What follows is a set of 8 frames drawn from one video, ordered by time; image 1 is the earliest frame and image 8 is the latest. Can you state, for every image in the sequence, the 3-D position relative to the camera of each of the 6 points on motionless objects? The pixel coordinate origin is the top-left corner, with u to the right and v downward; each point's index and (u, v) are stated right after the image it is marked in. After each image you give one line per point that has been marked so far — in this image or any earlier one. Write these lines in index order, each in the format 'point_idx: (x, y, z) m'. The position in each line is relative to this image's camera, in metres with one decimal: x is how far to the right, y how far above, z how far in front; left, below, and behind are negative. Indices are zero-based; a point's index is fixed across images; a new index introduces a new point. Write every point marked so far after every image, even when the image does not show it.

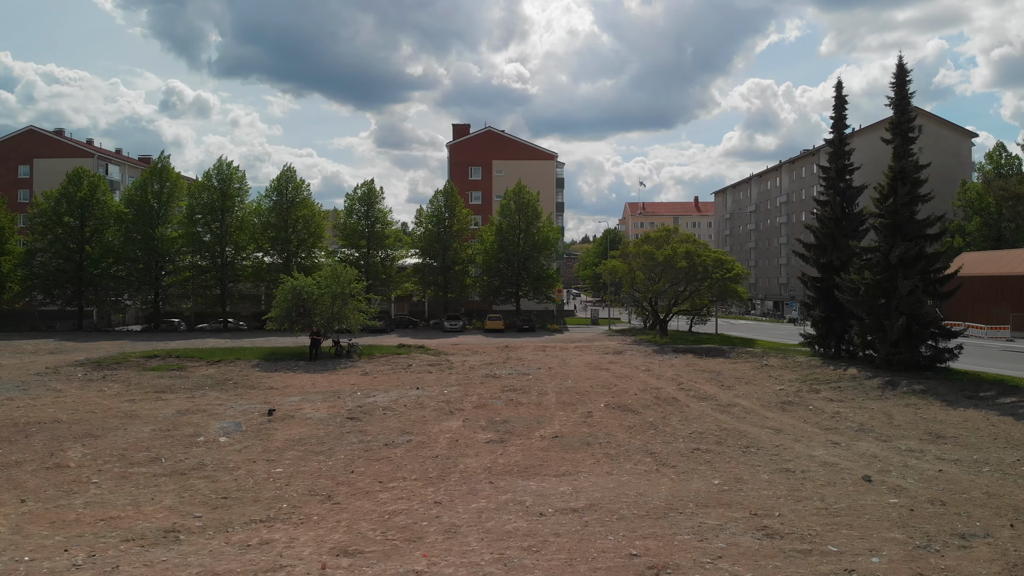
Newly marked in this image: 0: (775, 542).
0: (+2.4, -2.3, +7.9) m
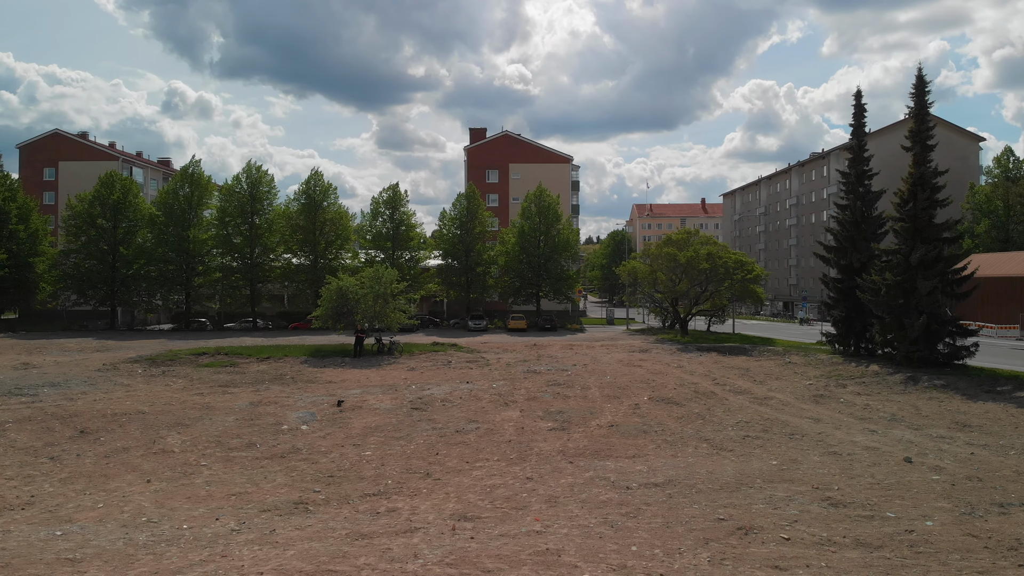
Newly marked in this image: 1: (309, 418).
0: (+3.4, -2.3, +9.0) m
1: (-3.5, -2.2, +14.9) m
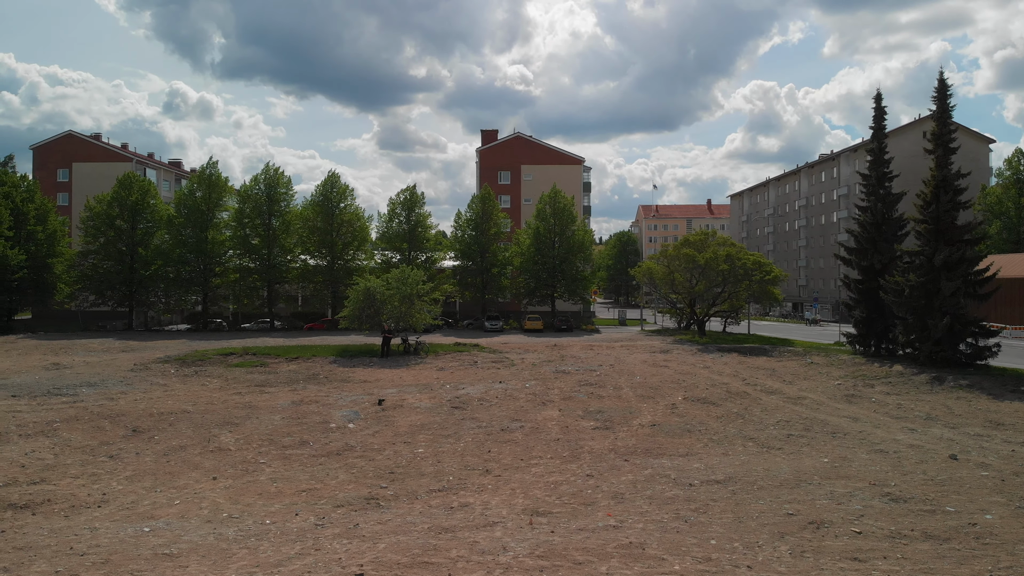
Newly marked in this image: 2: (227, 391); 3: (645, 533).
0: (+4.1, -2.3, +9.2) m
1: (-2.8, -2.2, +15.2) m
2: (-6.1, -2.2, +18.8) m
3: (+1.2, -2.2, +7.8) m
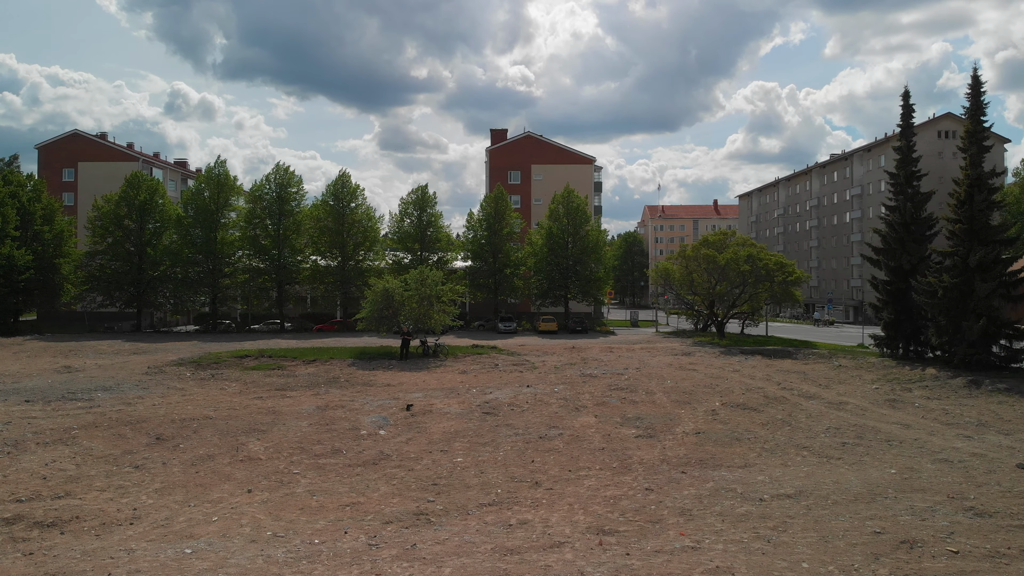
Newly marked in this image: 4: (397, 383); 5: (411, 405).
0: (+4.7, -2.3, +8.6) m
1: (-2.2, -2.2, +14.6) m
2: (-5.5, -2.3, +18.2) m
3: (+1.8, -2.2, +7.2) m
4: (-2.6, -2.1, +19.5) m
5: (-1.9, -2.2, +16.2) m
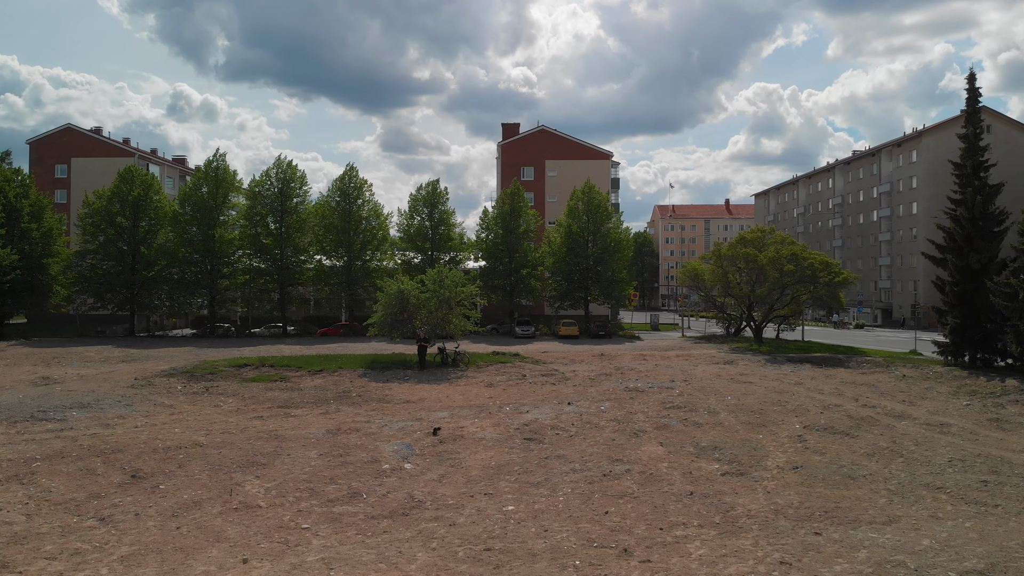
0: (+5.4, -2.3, +6.0) m
1: (-1.4, -2.3, +12.1) m
2: (-4.8, -2.3, +15.7) m
3: (+2.5, -2.2, +4.7) m
4: (-1.8, -2.2, +17.0) m
5: (-1.1, -2.2, +13.6) m
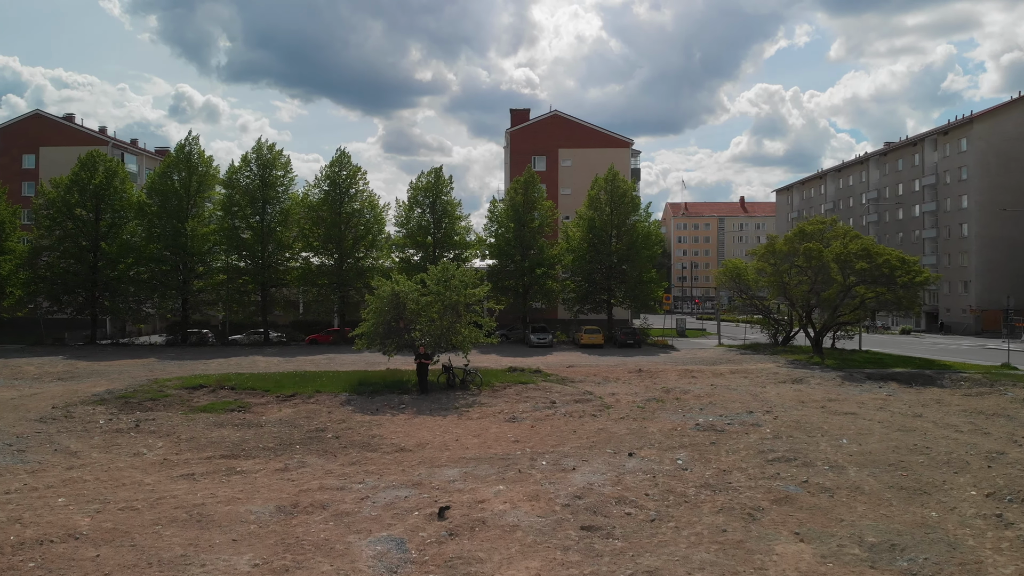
0: (+5.8, -2.3, +1.3) m
1: (-1.0, -2.3, +7.4) m
2: (-4.3, -2.3, +11.0) m
3: (+3.0, -2.2, 0.0) m
4: (-1.4, -2.2, +12.3) m
5: (-0.7, -2.2, +8.9) m
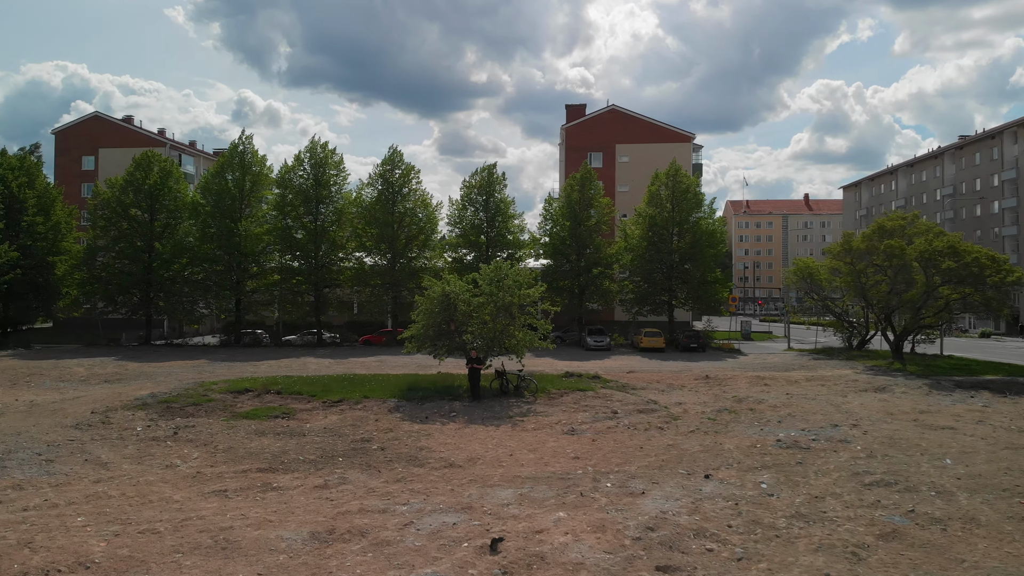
0: (+5.9, -2.3, -0.2) m
1: (-0.5, -2.3, +6.3) m
2: (-3.6, -2.3, +10.1) m
3: (+2.9, -2.2, -1.3) m
4: (-0.6, -2.2, +11.3) m
5: (-0.1, -2.2, +7.8) m
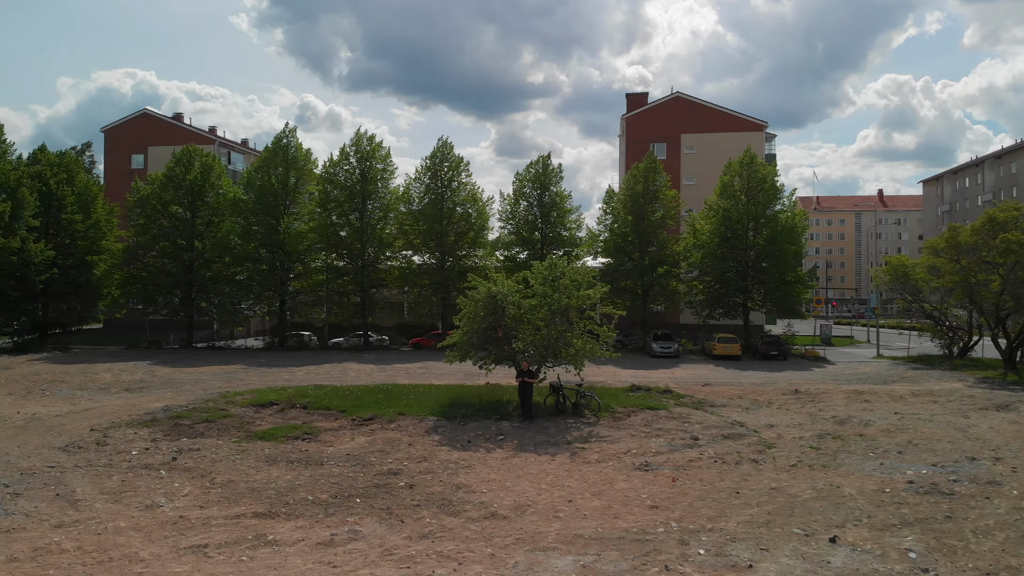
0: (+5.7, -2.3, -2.9) m
1: (-0.2, -2.3, +4.0) m
2: (-3.1, -2.3, +8.0) m
3: (+2.7, -2.2, -3.9) m
4: (0.0, -2.2, +8.9) m
5: (+0.3, -2.2, +5.5) m
